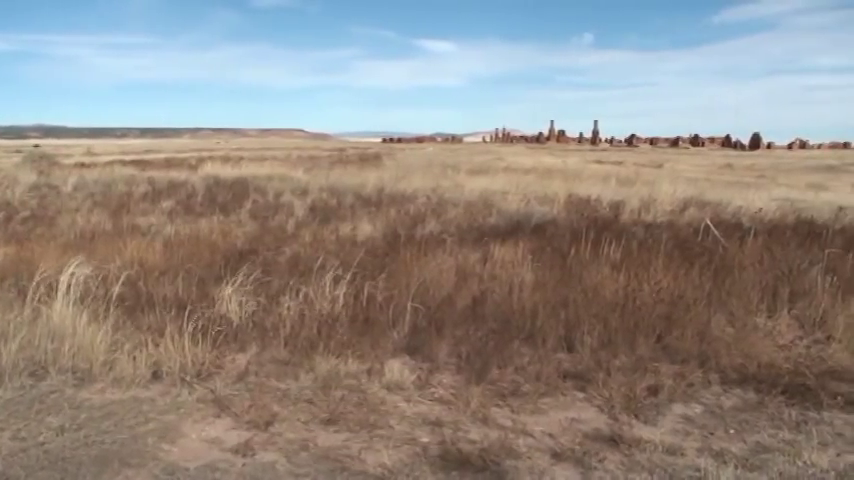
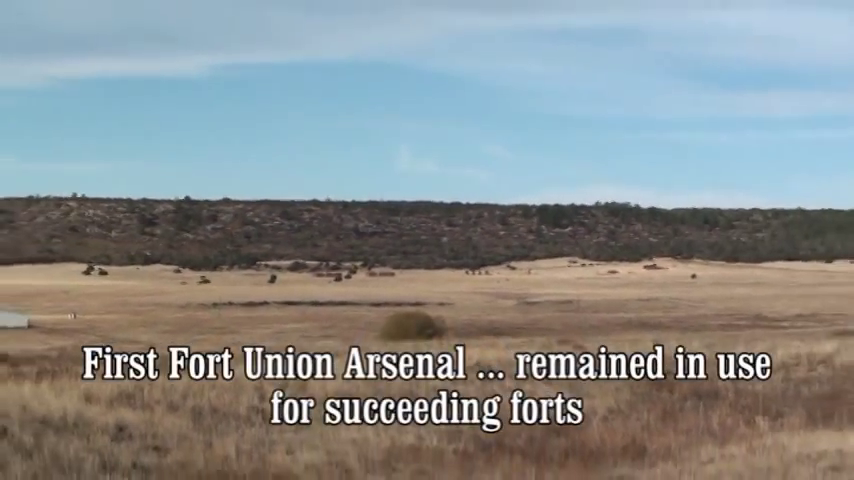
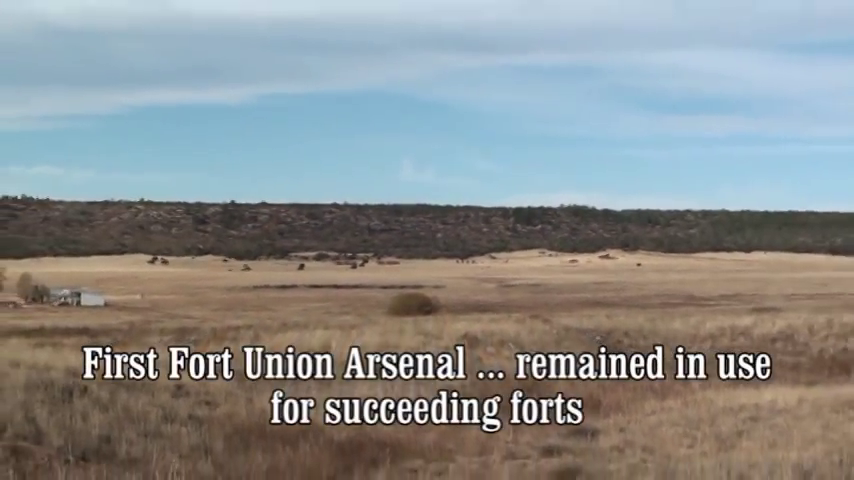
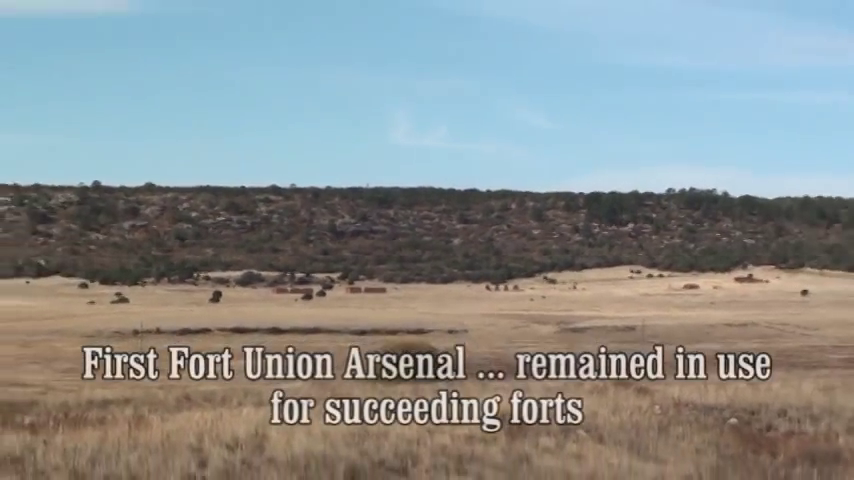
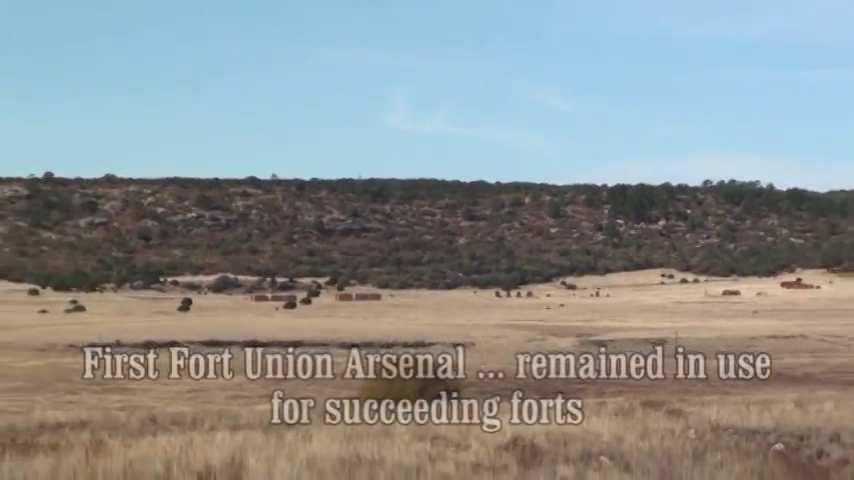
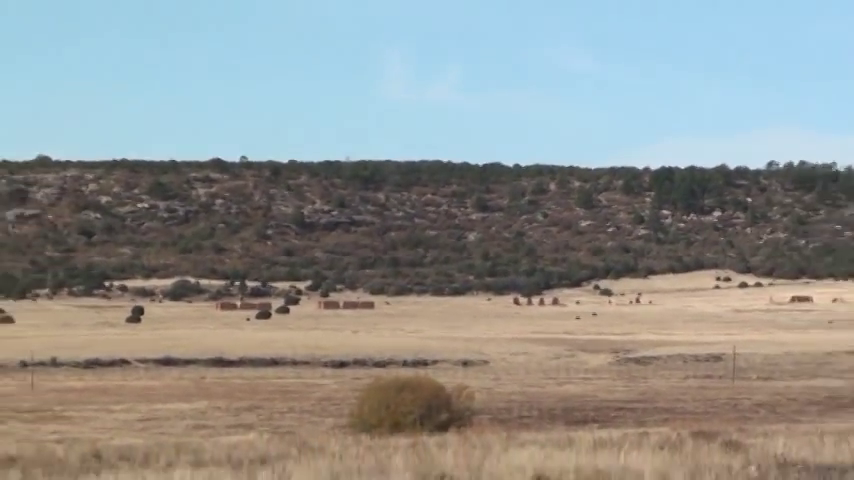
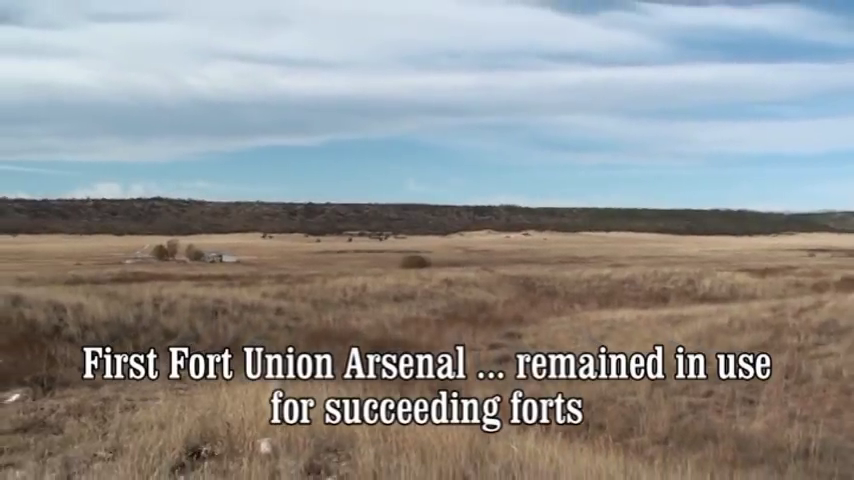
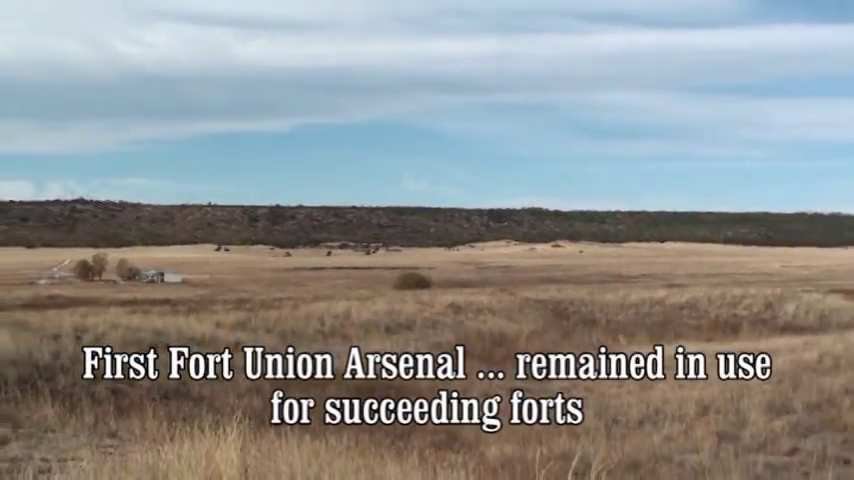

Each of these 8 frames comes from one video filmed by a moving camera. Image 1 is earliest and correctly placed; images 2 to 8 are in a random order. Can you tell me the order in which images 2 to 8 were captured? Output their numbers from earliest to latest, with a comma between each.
6, 5, 4, 2, 3, 8, 7
